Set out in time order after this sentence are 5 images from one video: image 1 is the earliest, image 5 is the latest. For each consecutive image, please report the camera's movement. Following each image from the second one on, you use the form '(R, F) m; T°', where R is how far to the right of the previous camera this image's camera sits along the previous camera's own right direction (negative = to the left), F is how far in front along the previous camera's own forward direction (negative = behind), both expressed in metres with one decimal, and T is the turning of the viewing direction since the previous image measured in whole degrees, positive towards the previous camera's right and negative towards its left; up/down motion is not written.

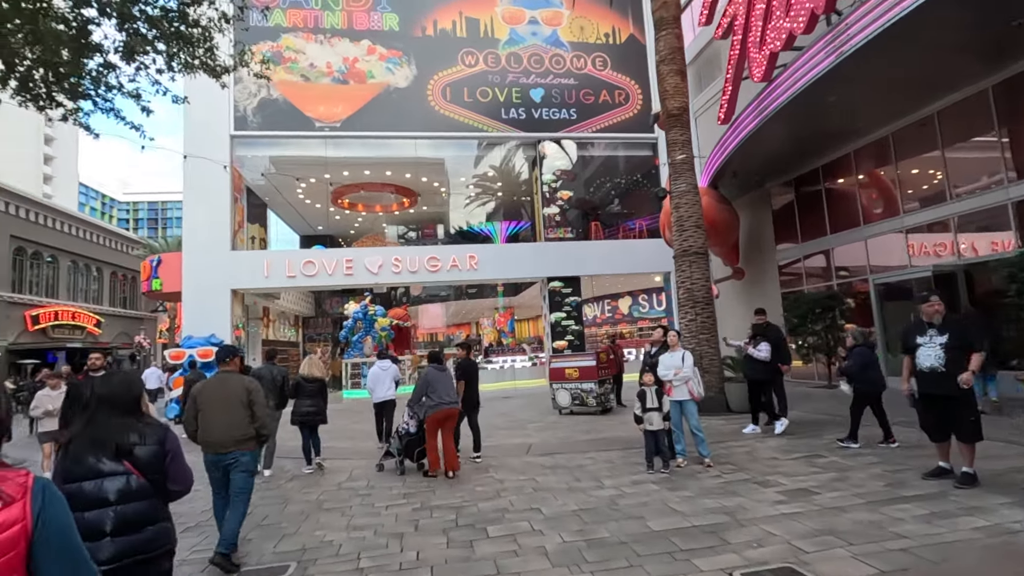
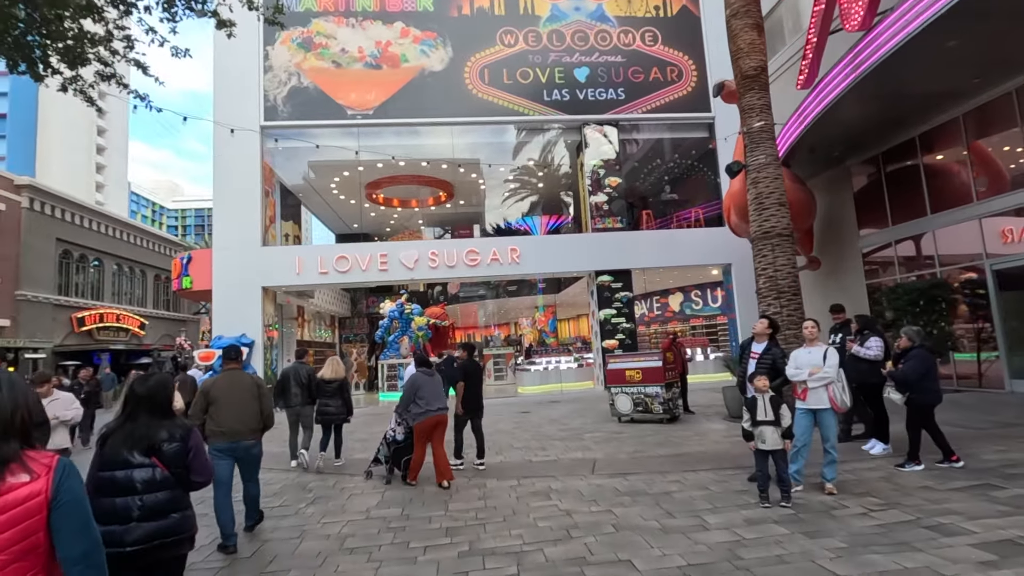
(-0.3, +1.2) m; -4°
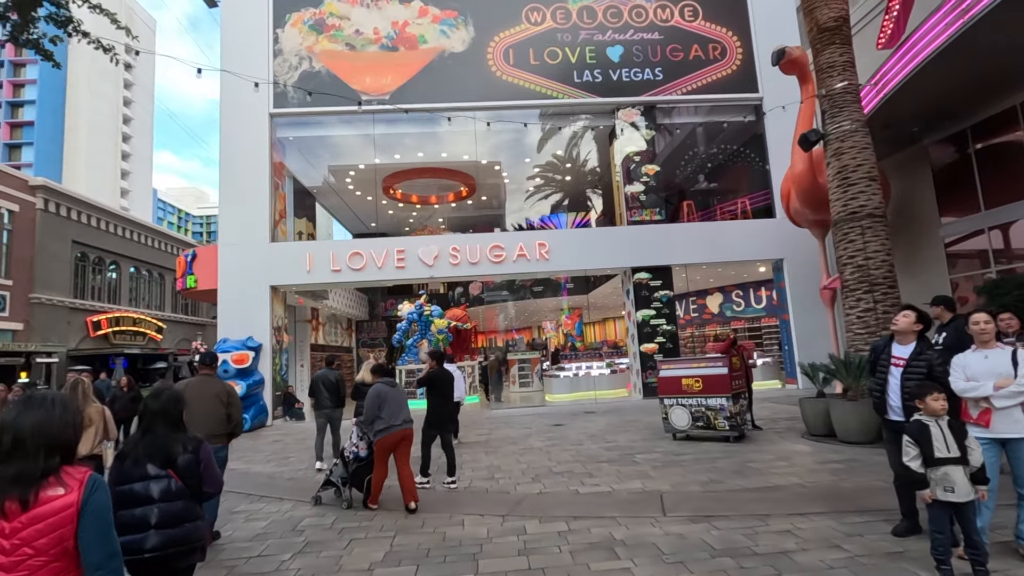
(-0.2, +1.3) m; -2°
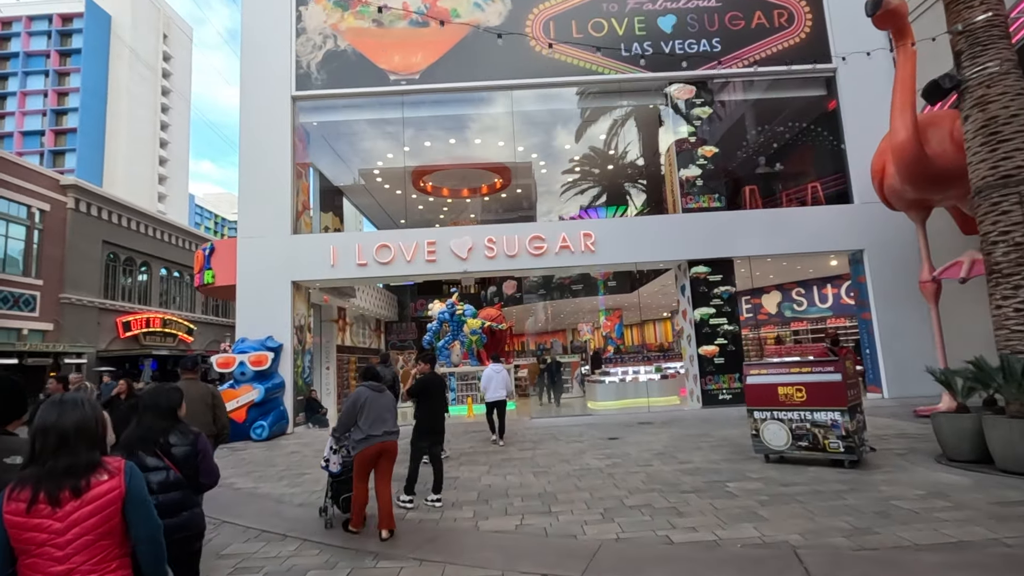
(-0.3, +1.3) m; -3°
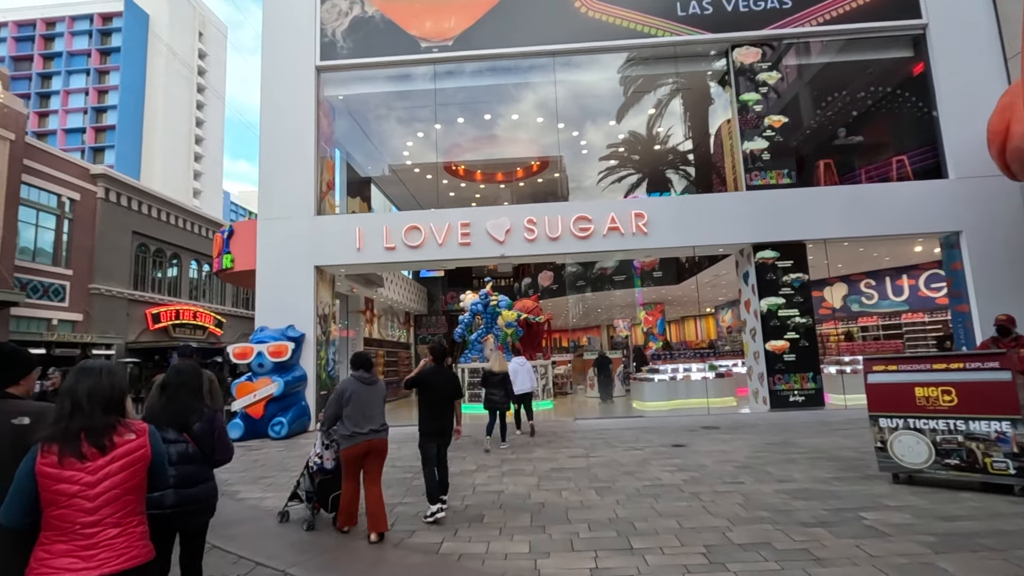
(-0.3, +1.2) m; -3°
